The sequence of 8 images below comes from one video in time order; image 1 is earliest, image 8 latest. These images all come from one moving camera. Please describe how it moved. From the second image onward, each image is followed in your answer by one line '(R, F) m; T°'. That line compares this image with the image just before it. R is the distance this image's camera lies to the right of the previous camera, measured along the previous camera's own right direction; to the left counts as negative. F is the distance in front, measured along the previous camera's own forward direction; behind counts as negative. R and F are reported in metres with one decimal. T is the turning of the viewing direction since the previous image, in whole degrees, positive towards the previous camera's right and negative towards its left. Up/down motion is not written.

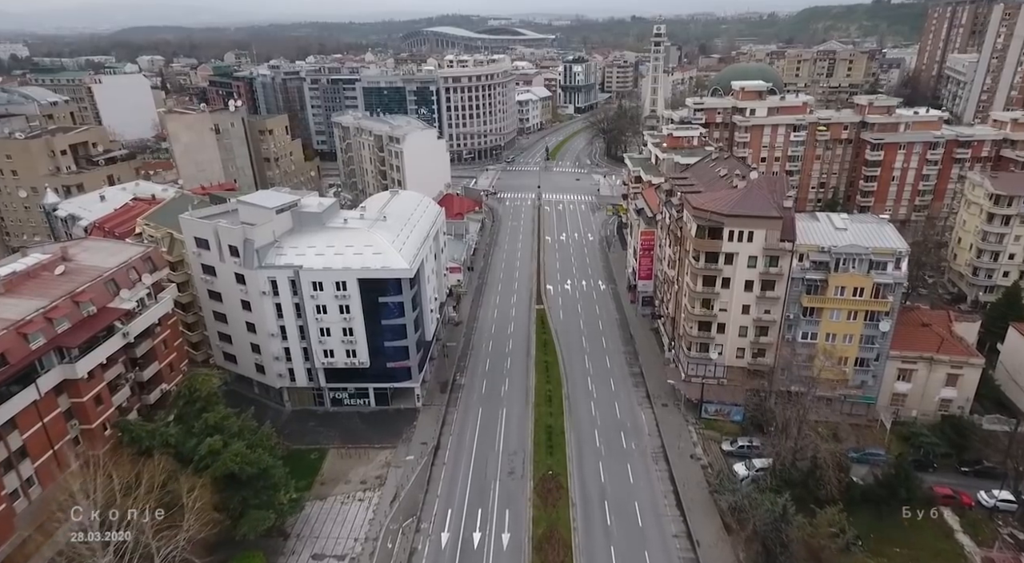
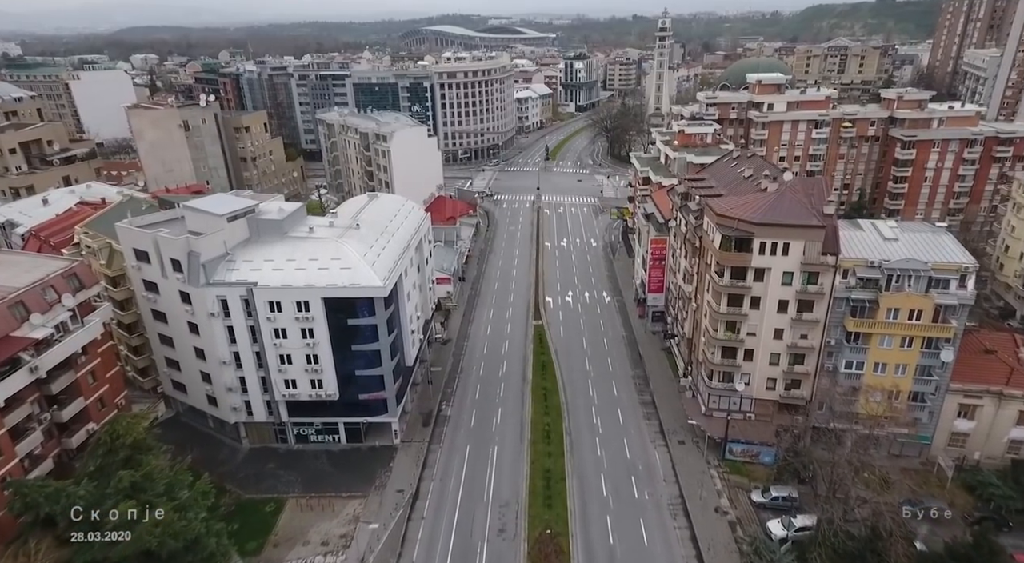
(+0.8, +9.2) m; 0°
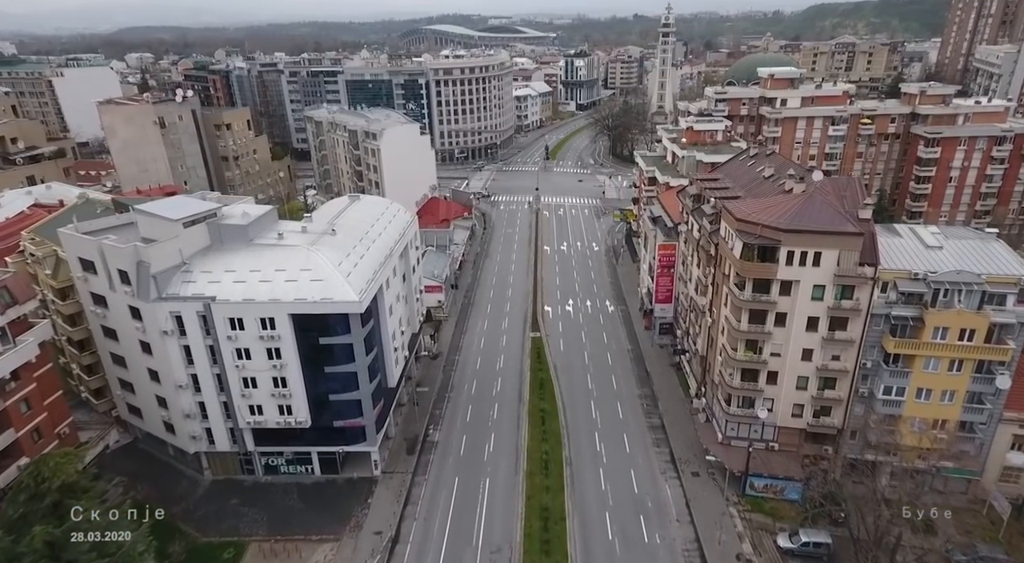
(+0.5, +6.2) m; 0°
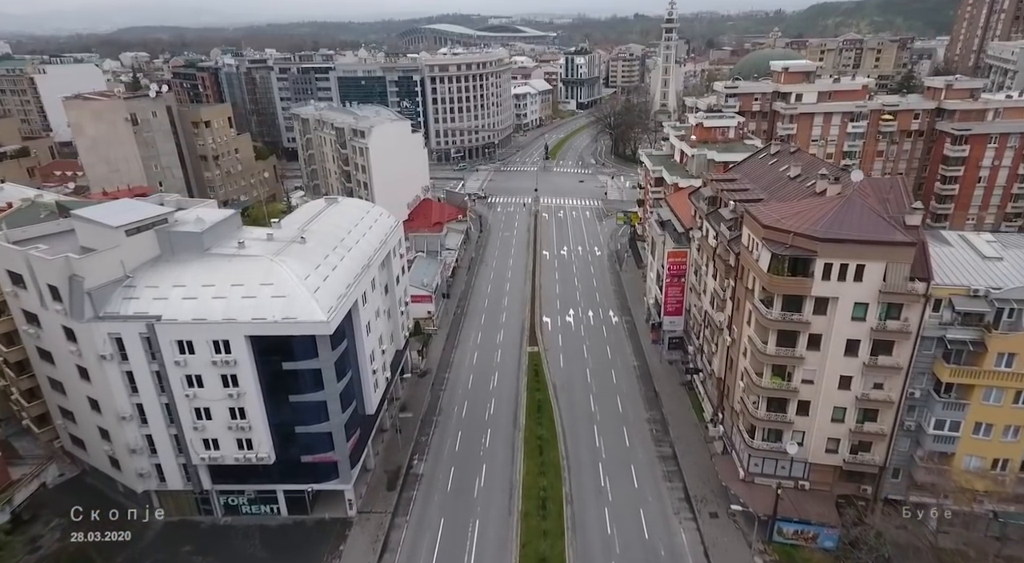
(+0.5, +6.2) m; 0°
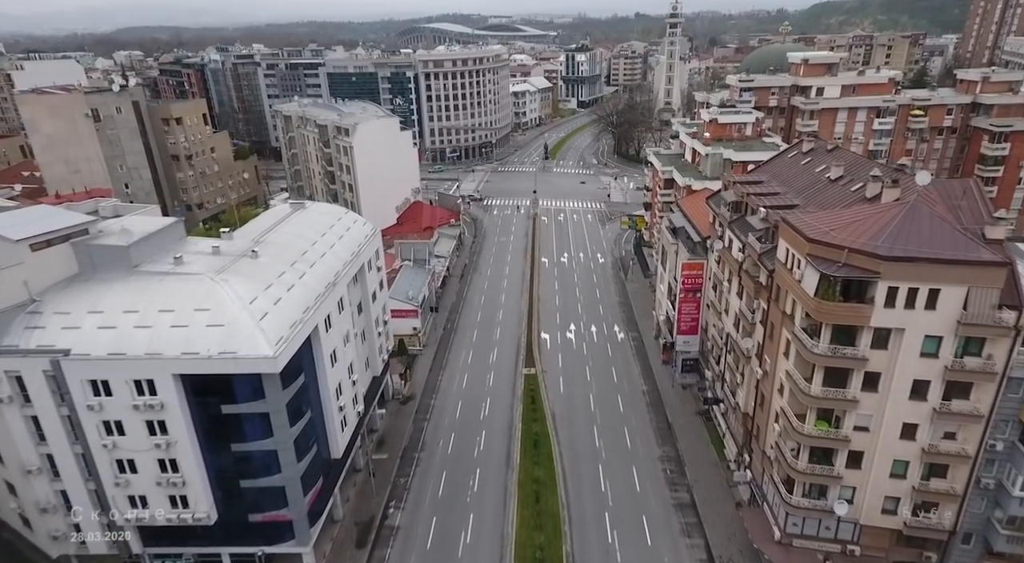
(+0.6, +7.4) m; 0°
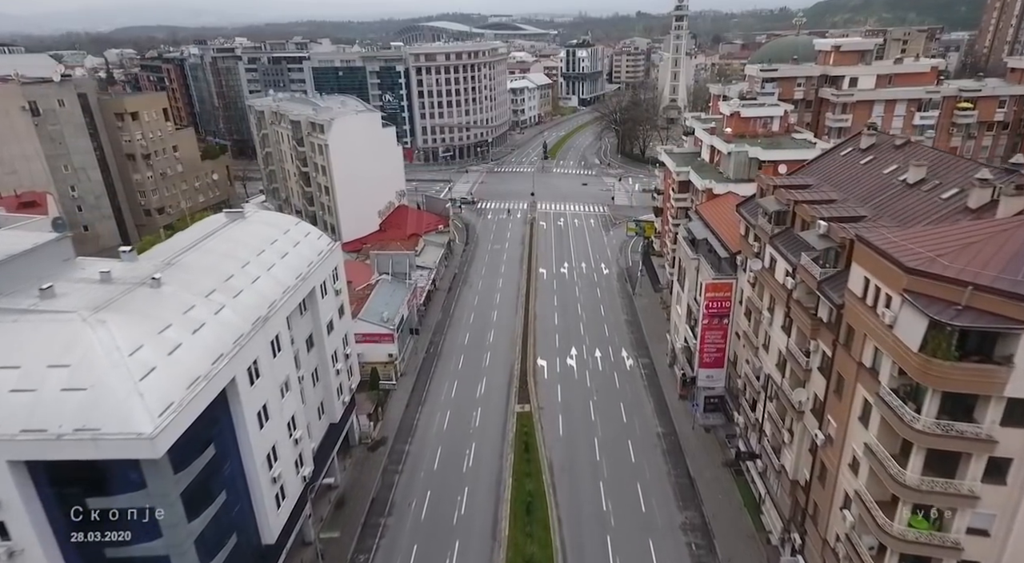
(+0.8, +9.5) m; 0°
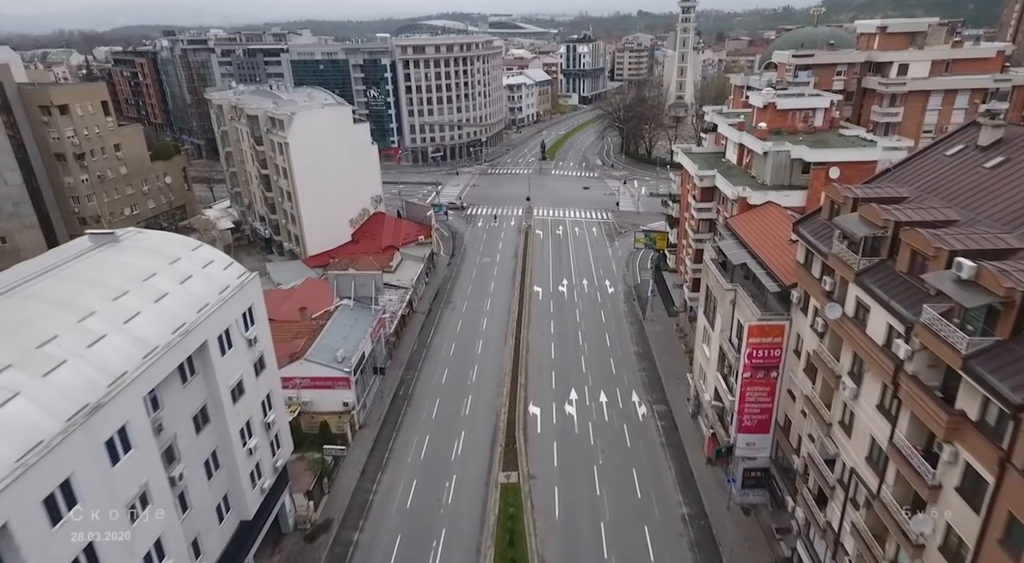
(+1.1, +11.4) m; 0°
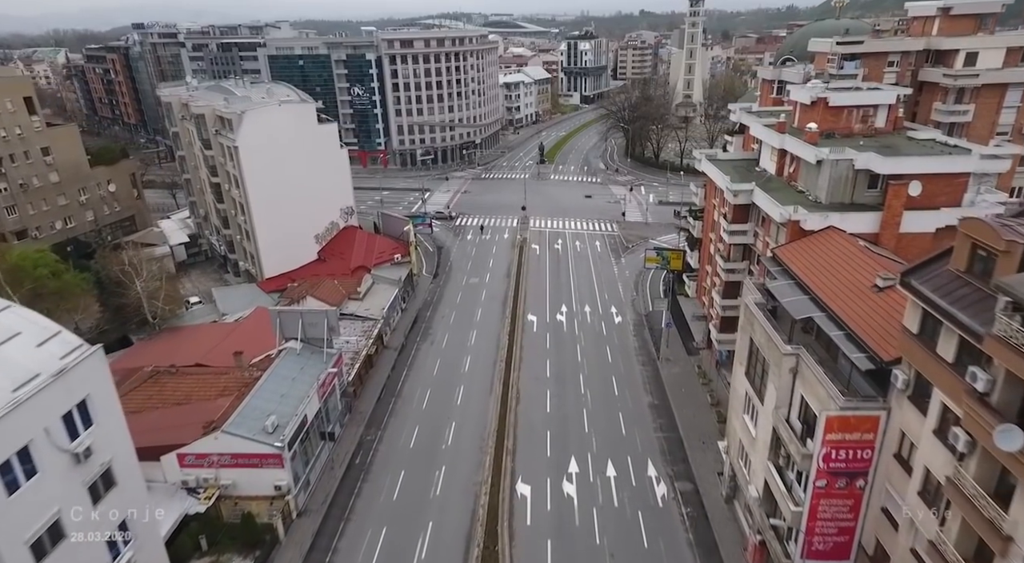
(+1.1, +10.8) m; 0°
